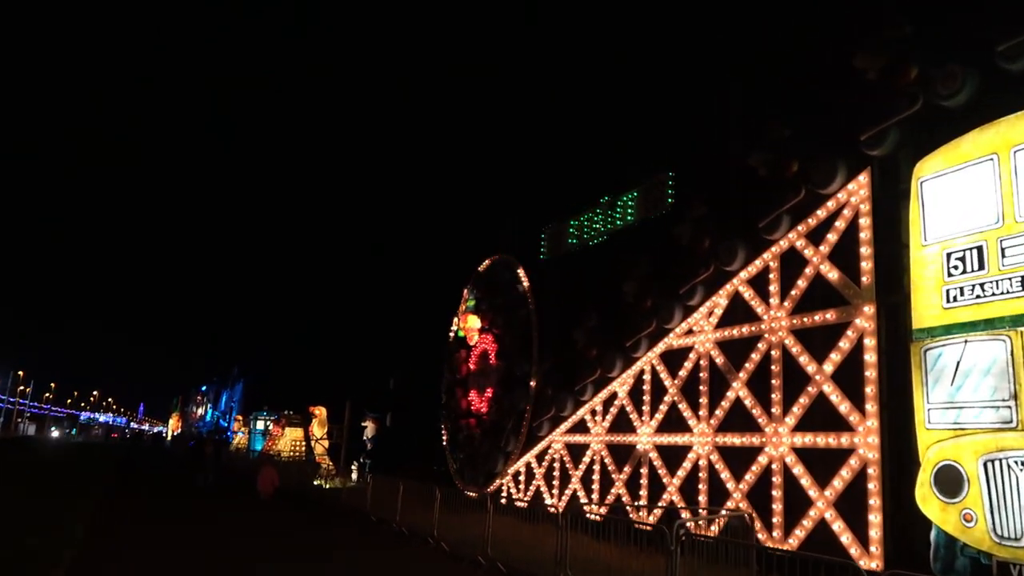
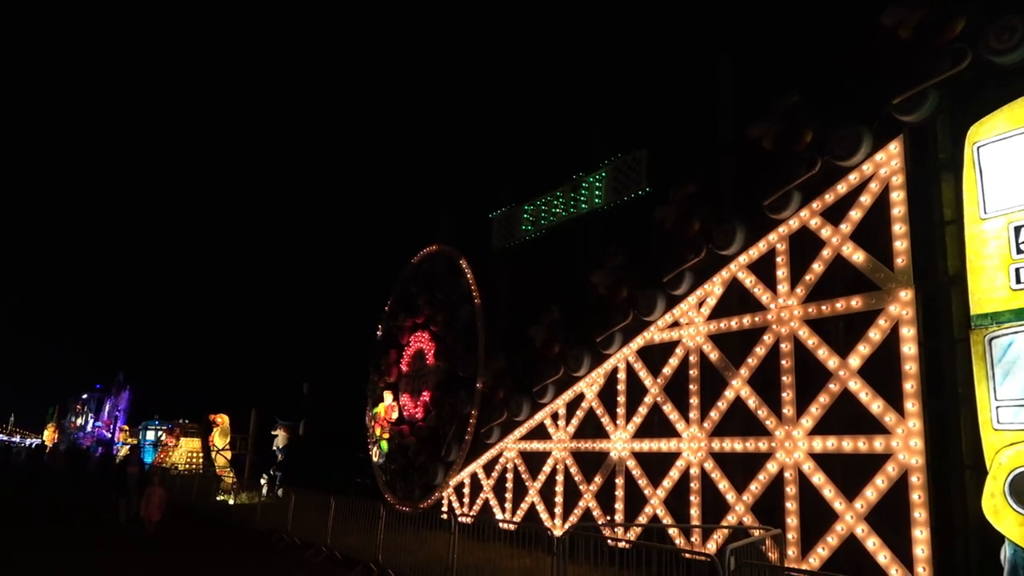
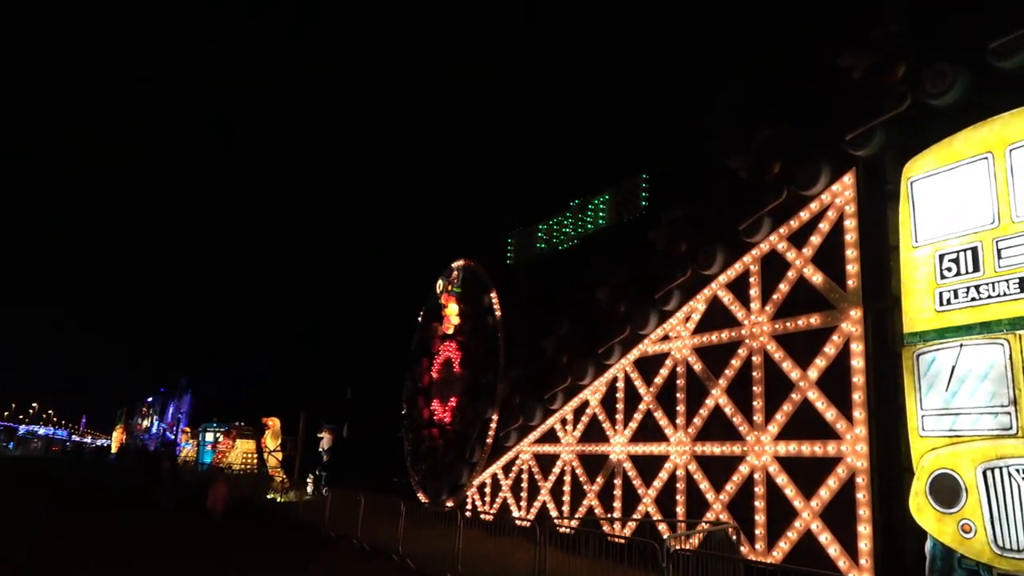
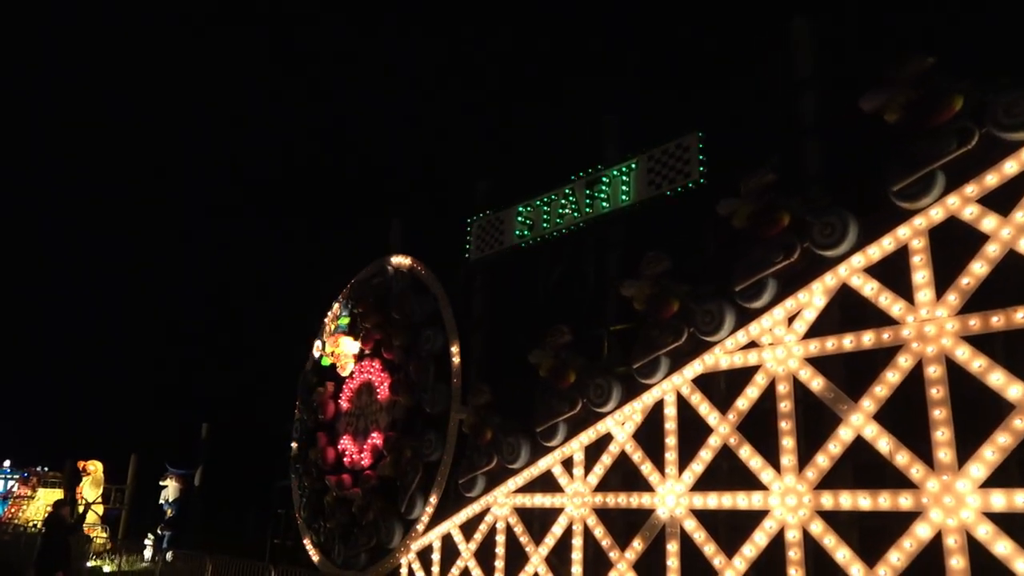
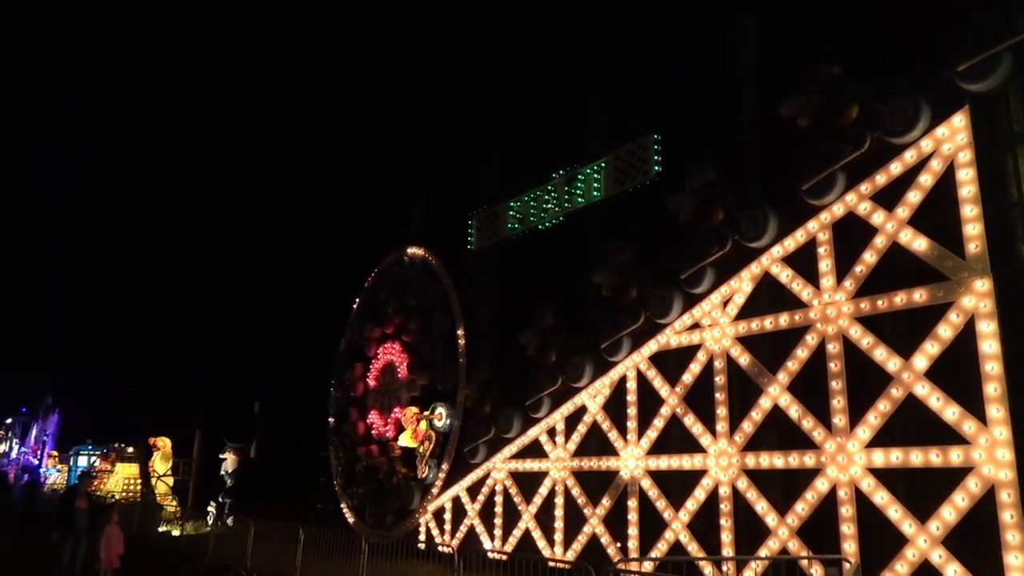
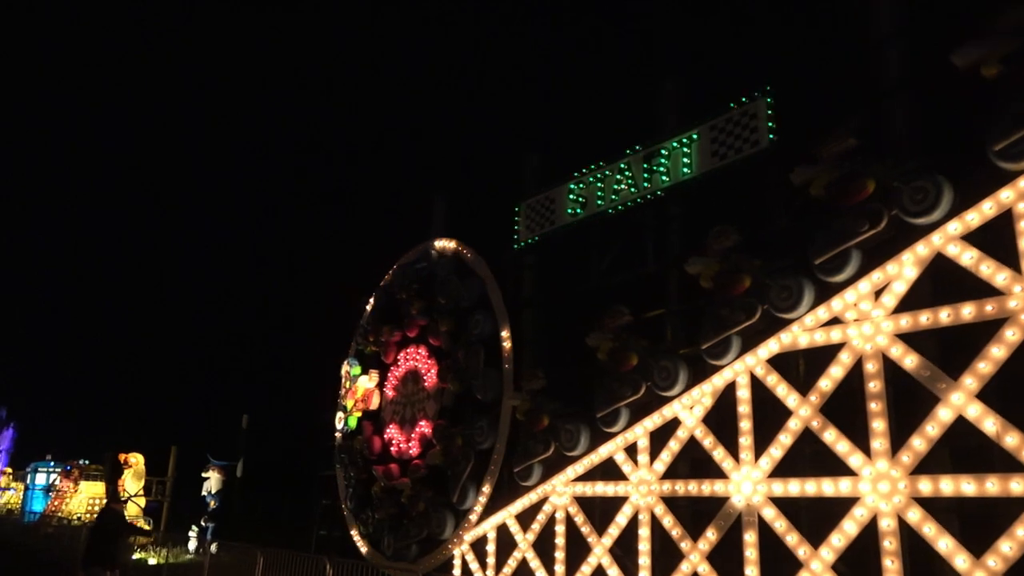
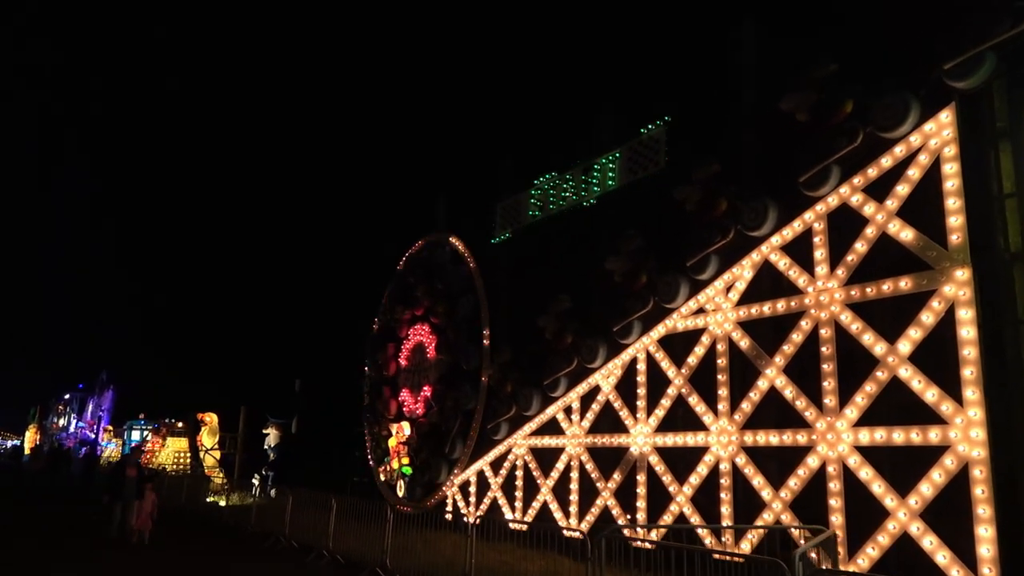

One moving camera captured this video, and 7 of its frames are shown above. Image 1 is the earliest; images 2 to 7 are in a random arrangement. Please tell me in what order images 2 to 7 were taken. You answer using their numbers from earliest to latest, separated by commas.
3, 2, 7, 5, 4, 6
